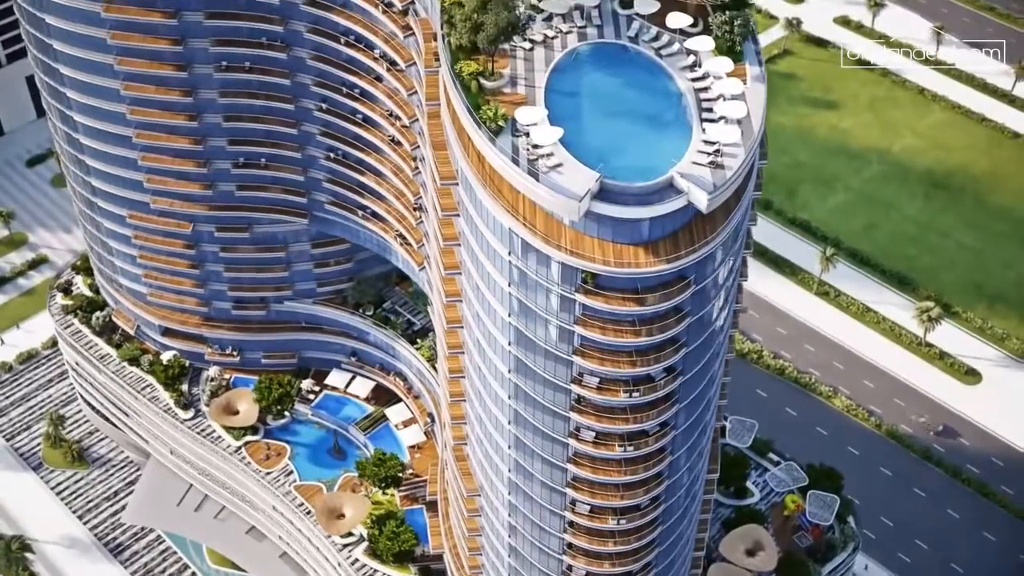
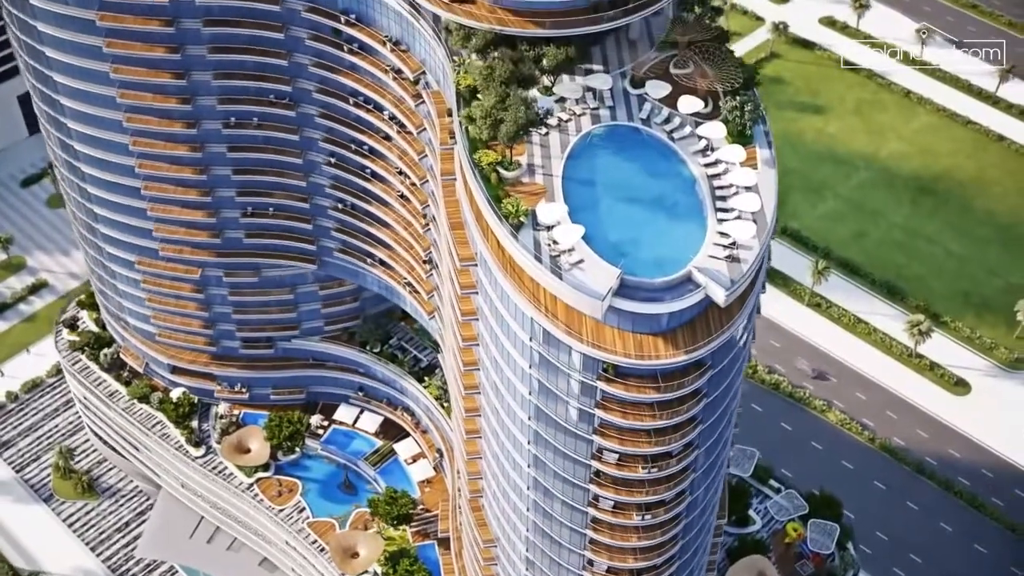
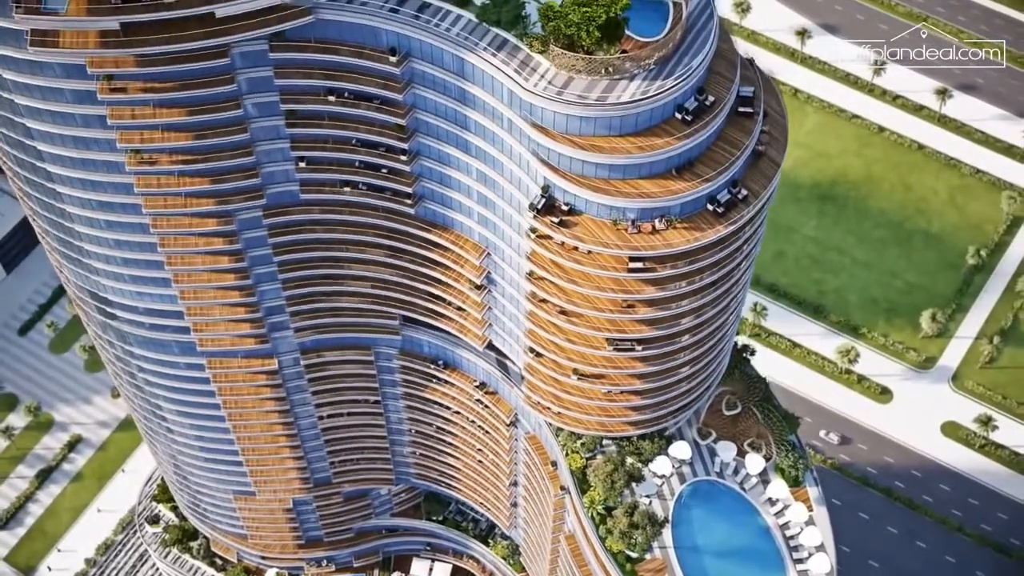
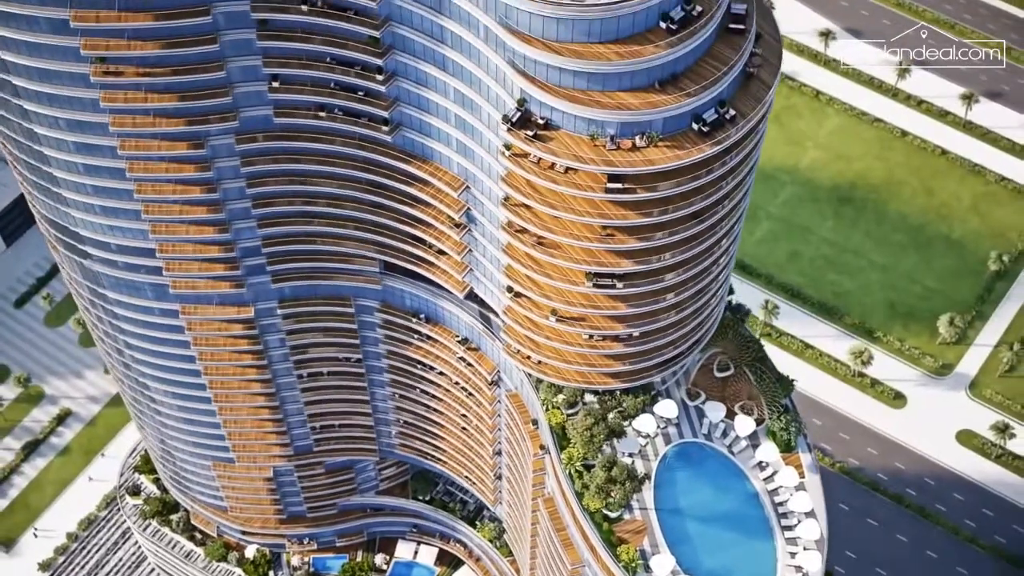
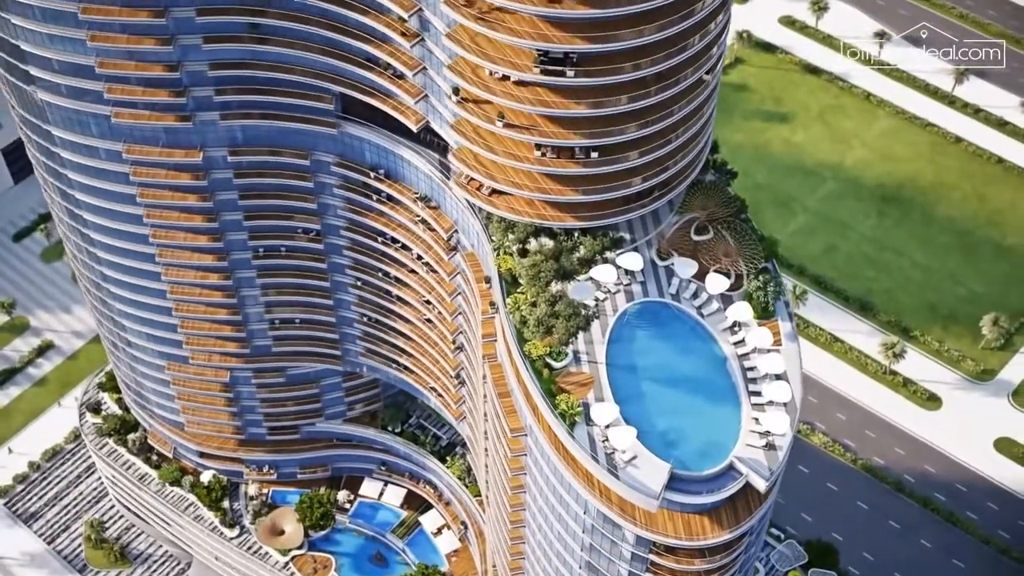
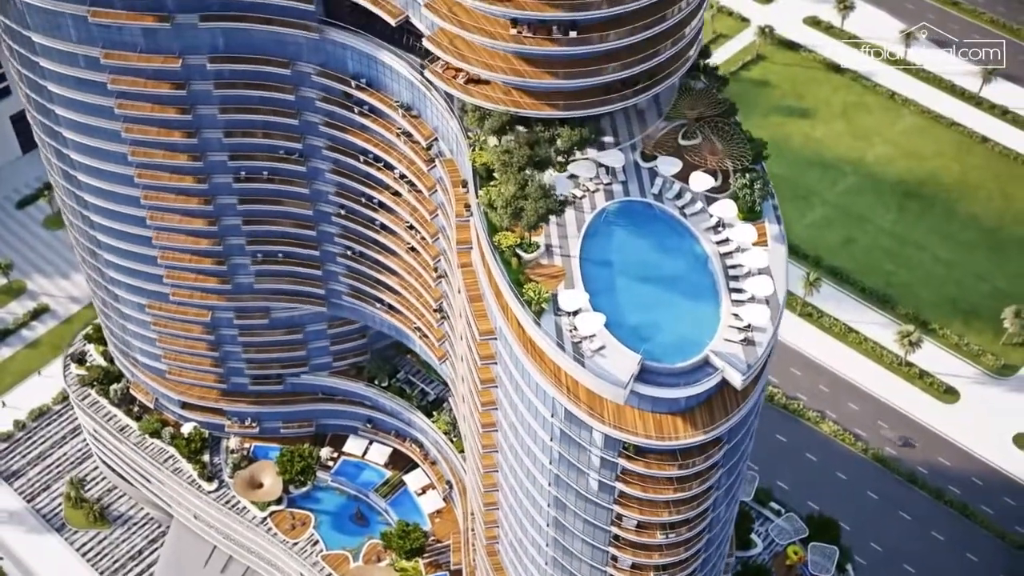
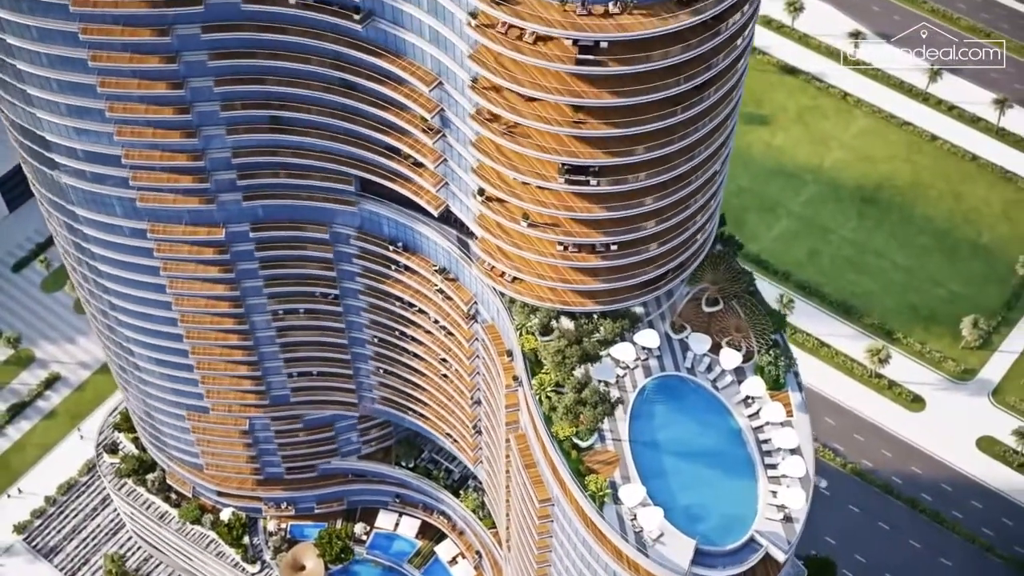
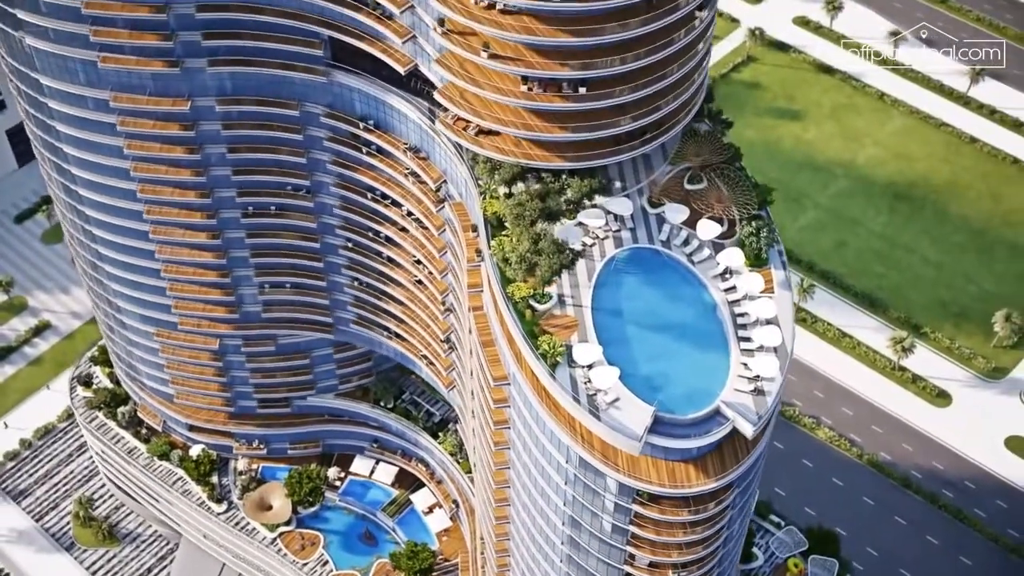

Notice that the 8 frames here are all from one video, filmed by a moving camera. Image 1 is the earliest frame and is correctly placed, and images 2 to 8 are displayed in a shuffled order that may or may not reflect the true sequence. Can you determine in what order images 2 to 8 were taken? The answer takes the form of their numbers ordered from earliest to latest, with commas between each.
2, 6, 8, 5, 7, 4, 3
